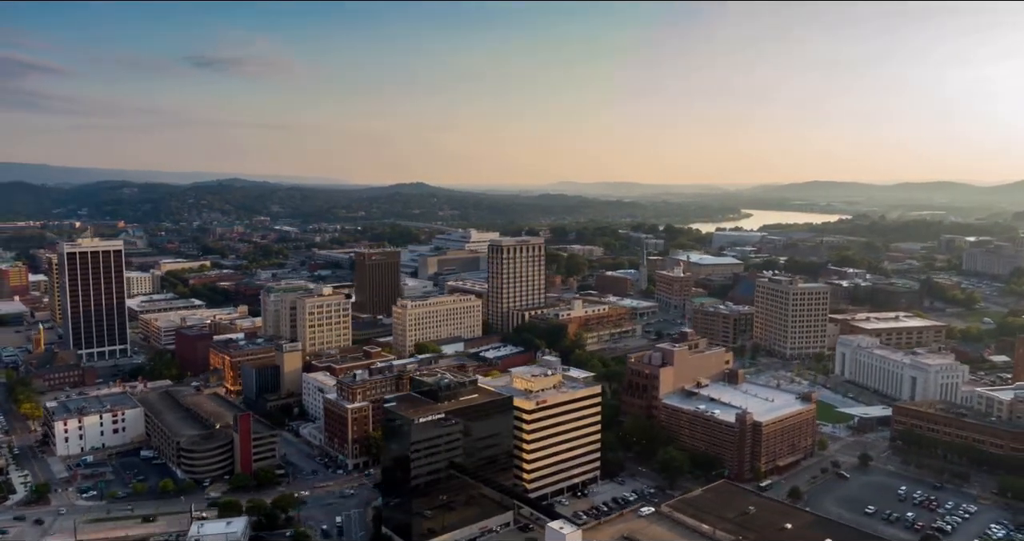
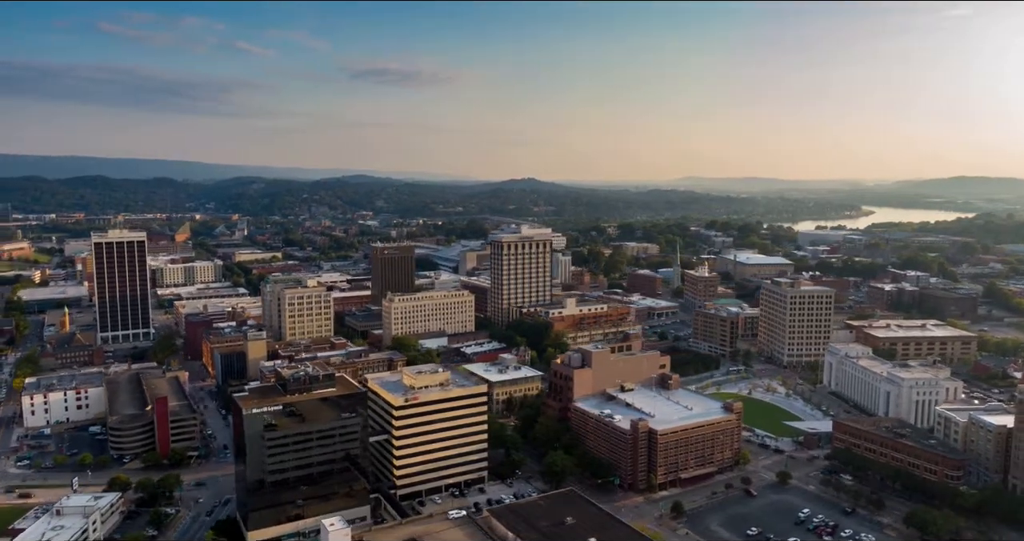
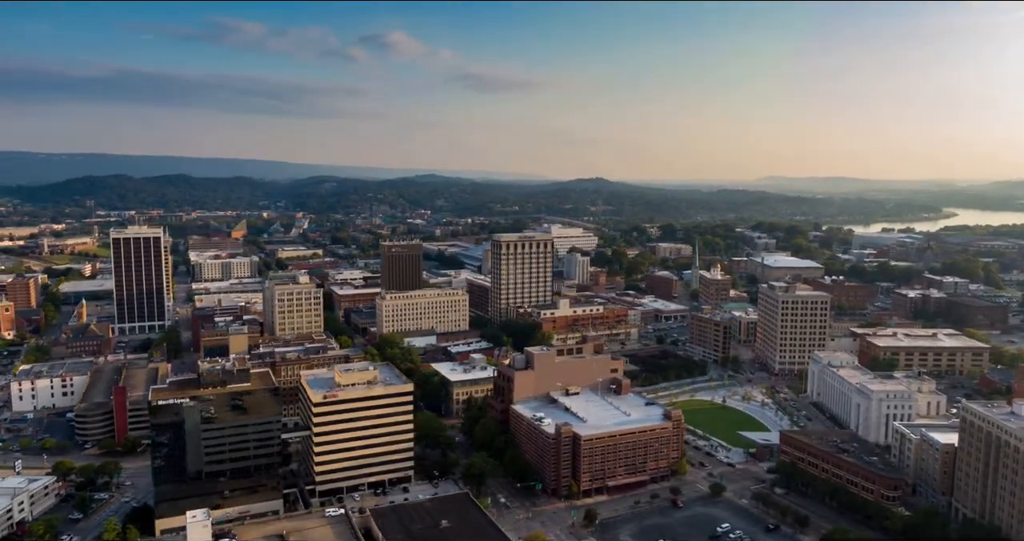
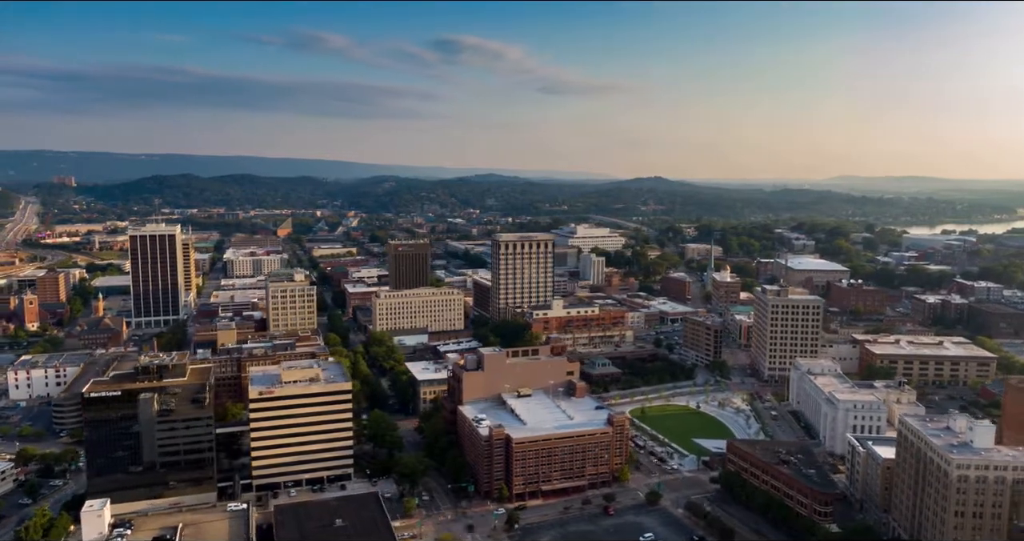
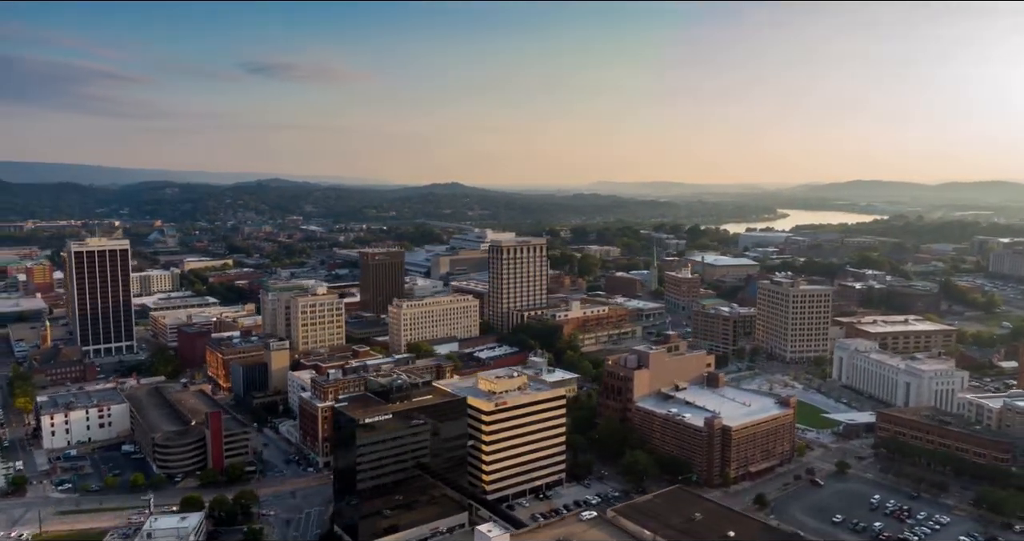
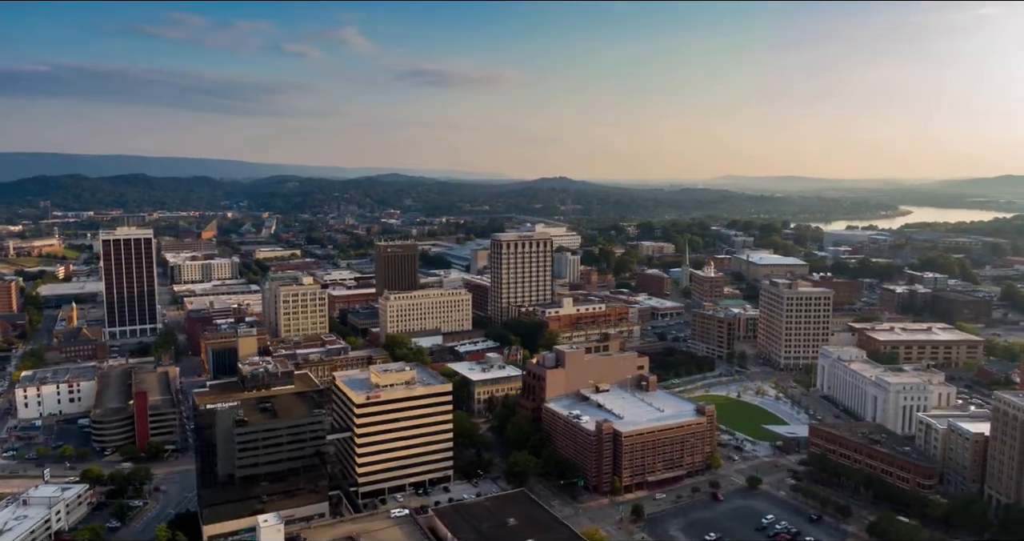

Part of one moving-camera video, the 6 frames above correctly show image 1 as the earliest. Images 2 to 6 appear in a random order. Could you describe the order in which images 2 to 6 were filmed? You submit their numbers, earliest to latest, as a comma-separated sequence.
5, 2, 6, 3, 4
